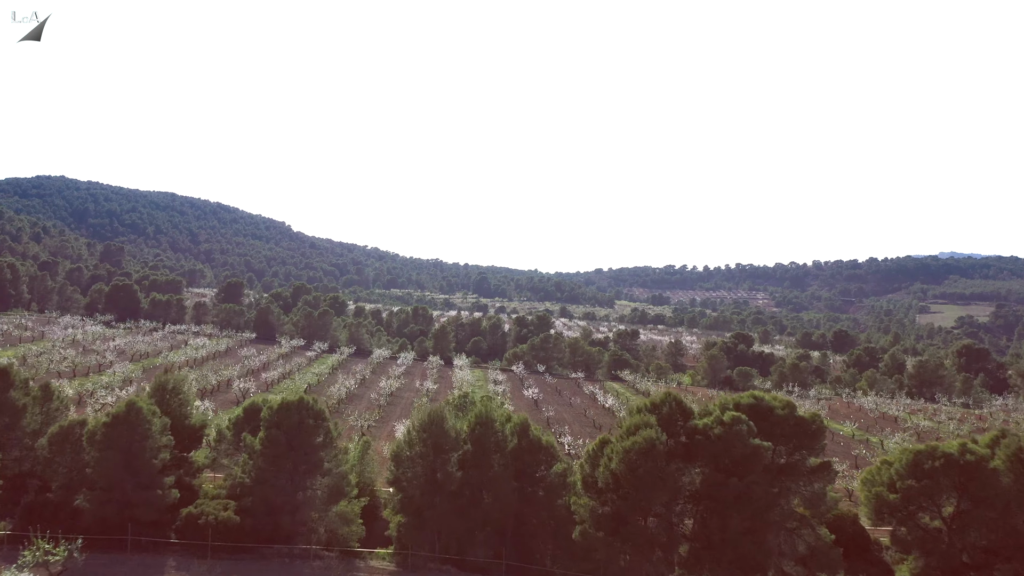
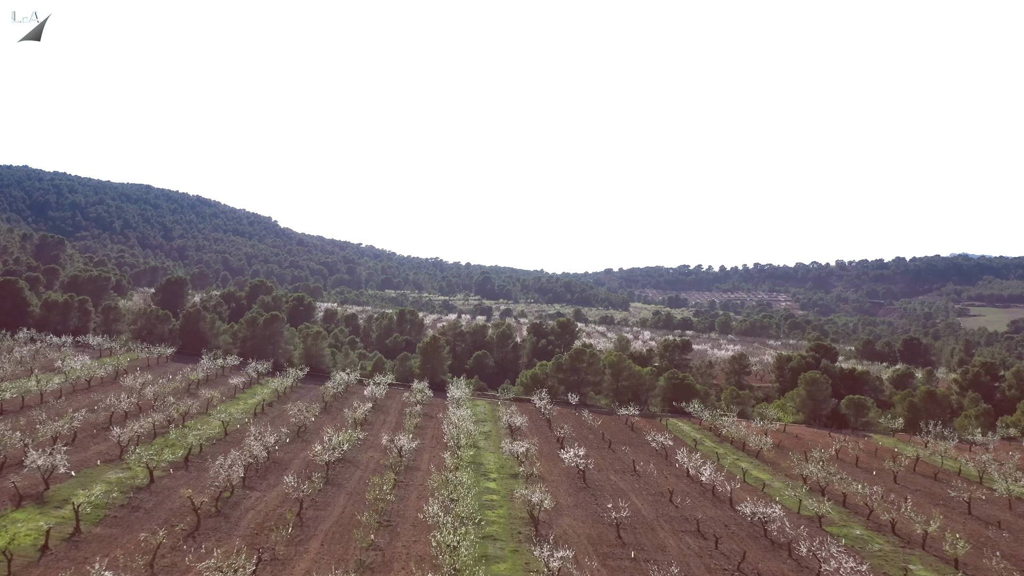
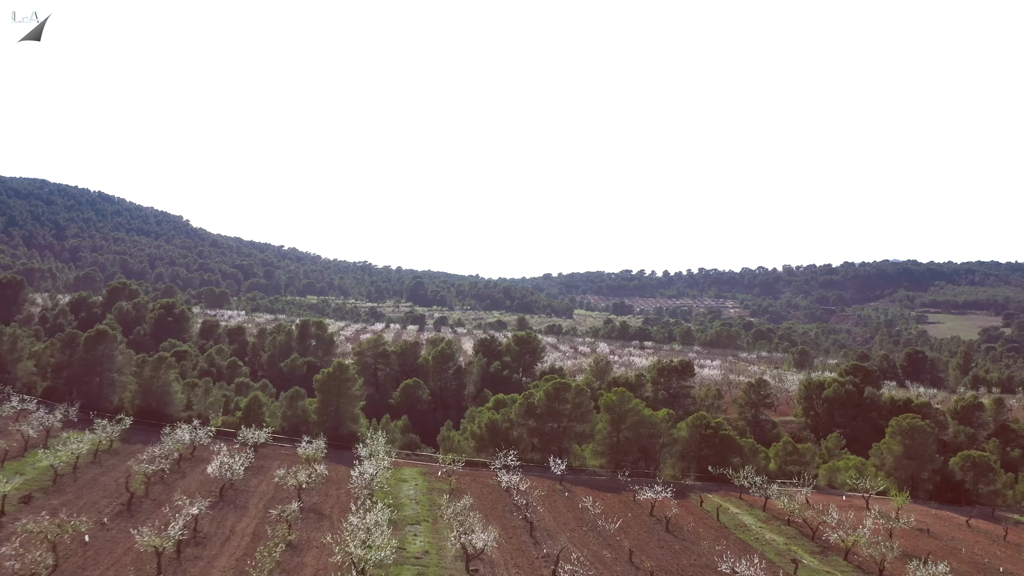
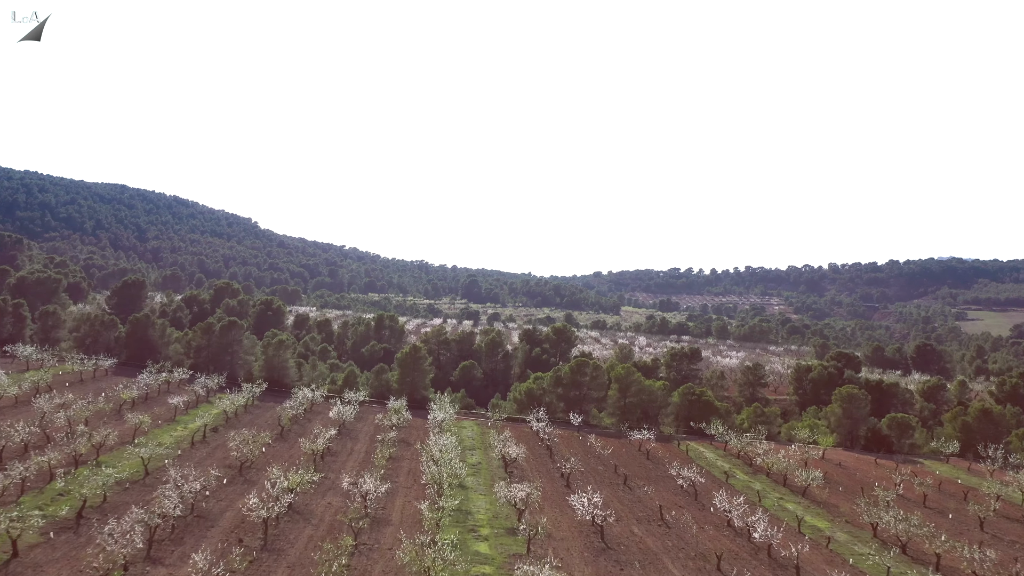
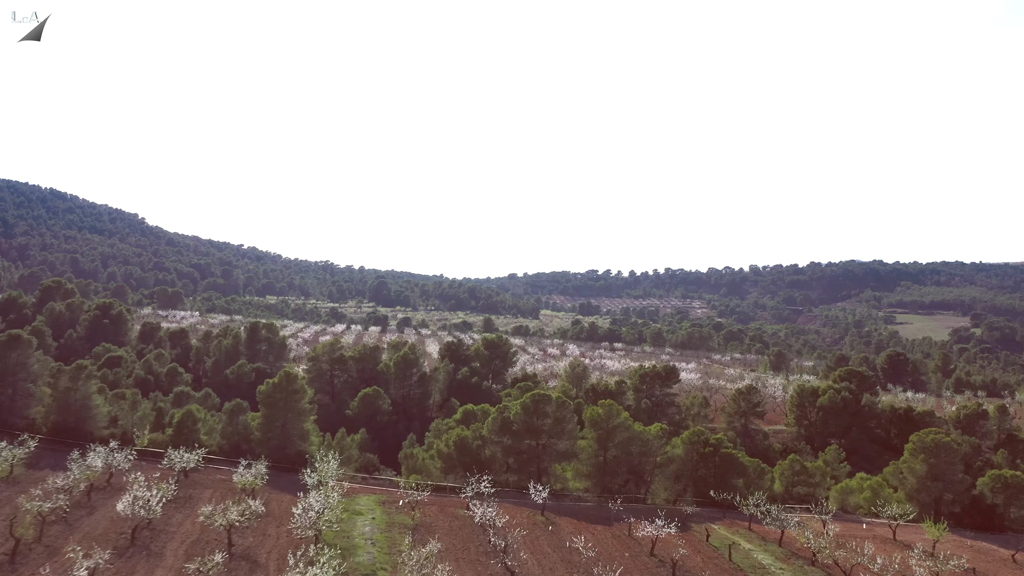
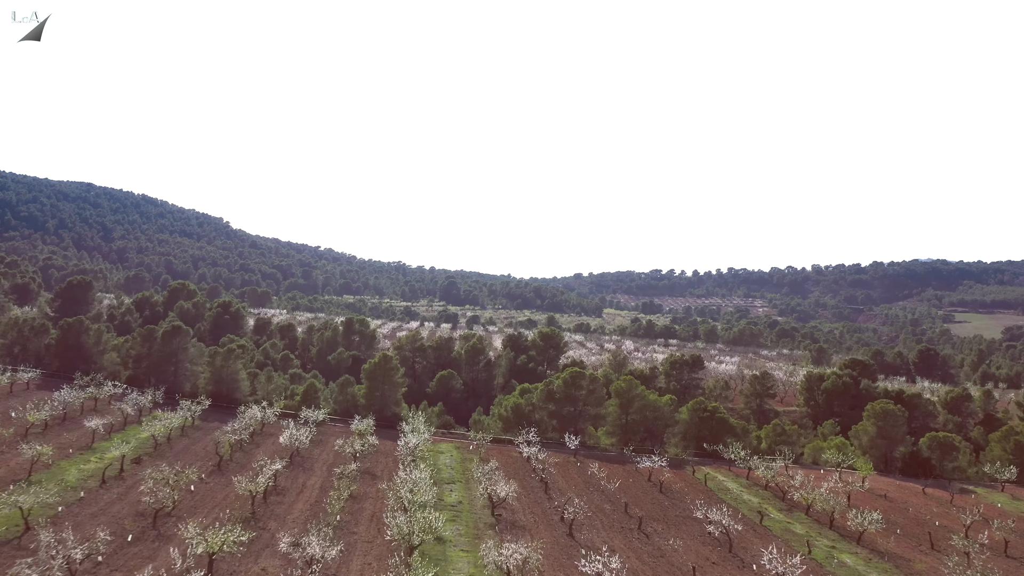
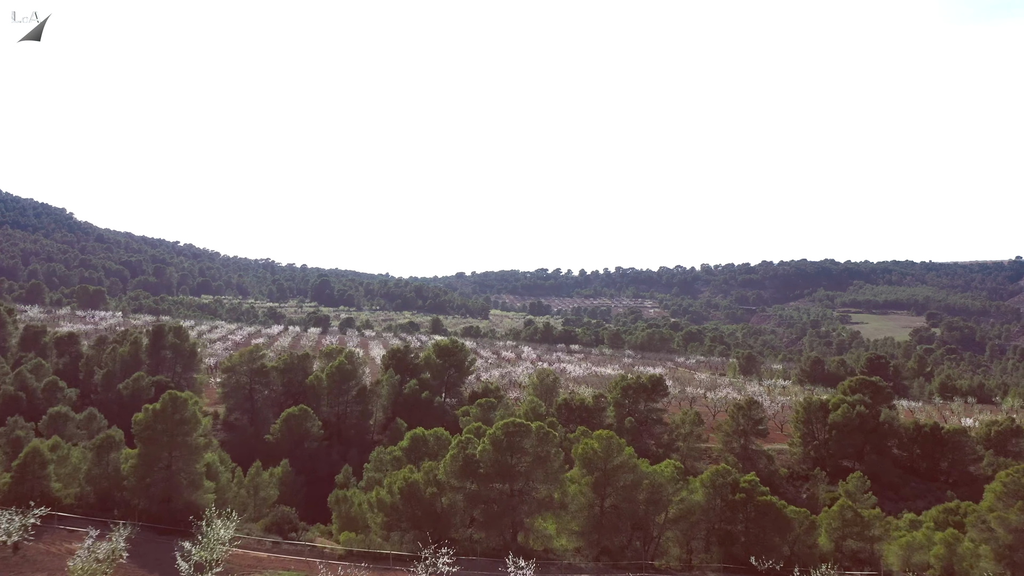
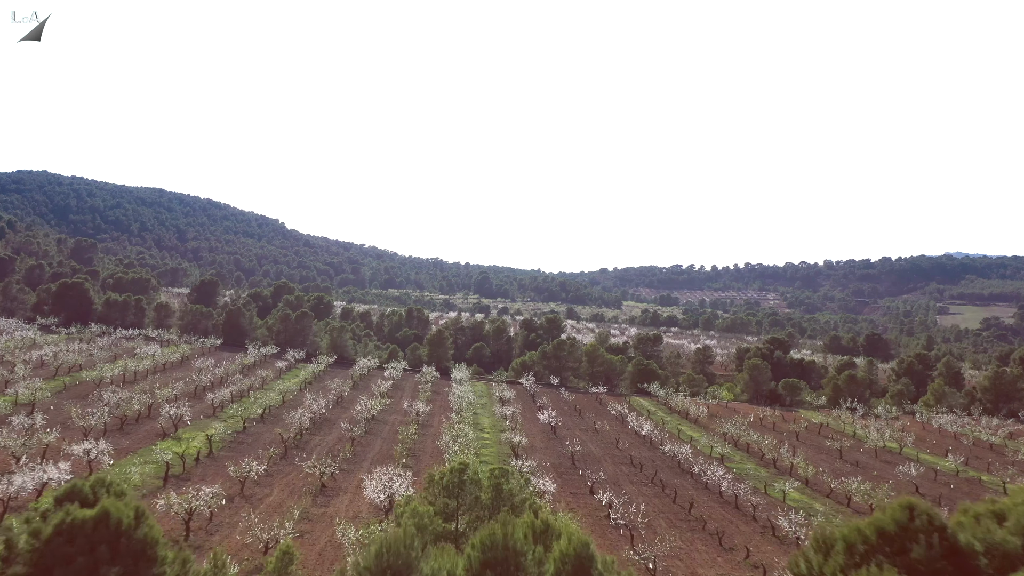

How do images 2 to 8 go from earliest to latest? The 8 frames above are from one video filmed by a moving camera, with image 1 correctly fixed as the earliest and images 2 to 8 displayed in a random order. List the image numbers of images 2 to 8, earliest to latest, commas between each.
8, 2, 4, 6, 3, 5, 7
